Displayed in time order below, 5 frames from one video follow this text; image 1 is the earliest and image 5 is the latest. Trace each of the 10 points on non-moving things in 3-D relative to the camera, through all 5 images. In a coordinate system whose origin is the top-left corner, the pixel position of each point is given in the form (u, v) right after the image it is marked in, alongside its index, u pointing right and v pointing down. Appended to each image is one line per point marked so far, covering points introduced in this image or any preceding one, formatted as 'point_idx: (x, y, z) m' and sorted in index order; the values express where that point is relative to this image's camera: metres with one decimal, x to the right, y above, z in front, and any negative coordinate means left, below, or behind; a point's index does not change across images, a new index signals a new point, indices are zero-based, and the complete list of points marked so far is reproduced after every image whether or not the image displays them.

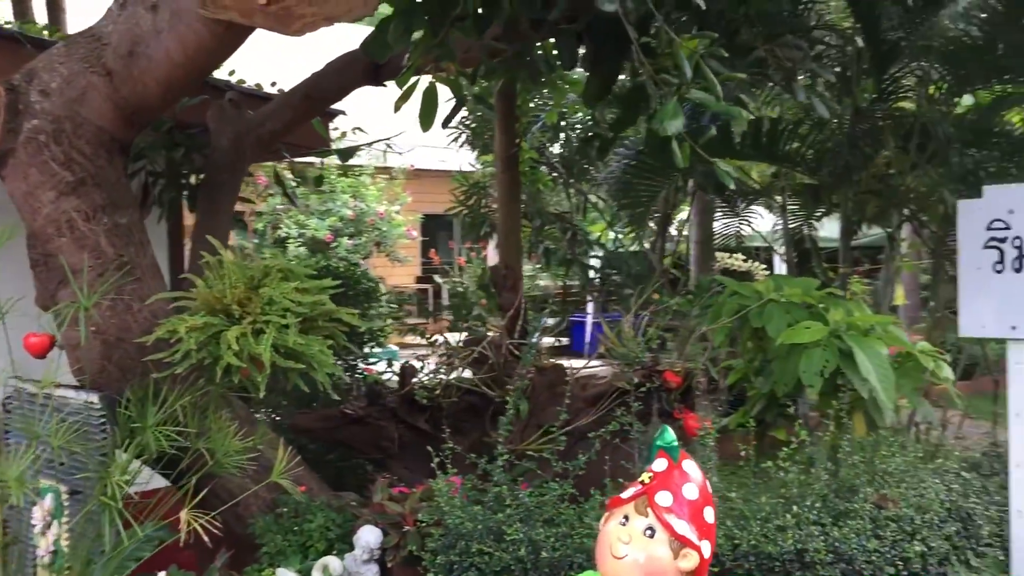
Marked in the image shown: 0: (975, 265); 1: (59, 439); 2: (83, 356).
0: (+1.2, +0.1, +2.8) m
1: (-1.2, -0.4, +2.5) m
2: (-1.2, -0.2, +2.7) m
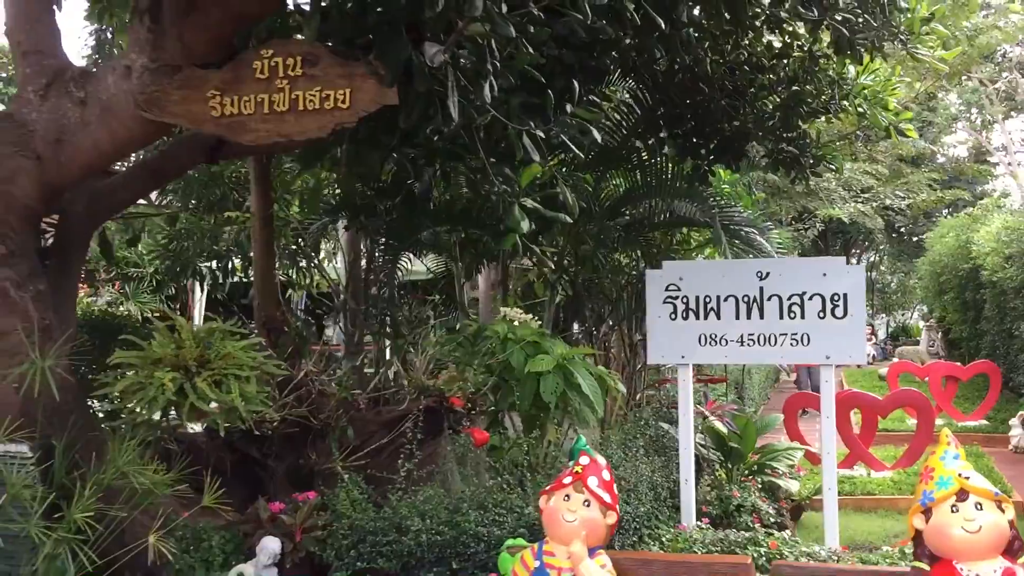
0: (+0.6, -0.1, +4.2) m
1: (-1.3, -0.5, +2.7) m
2: (-1.5, -0.4, +3.0) m
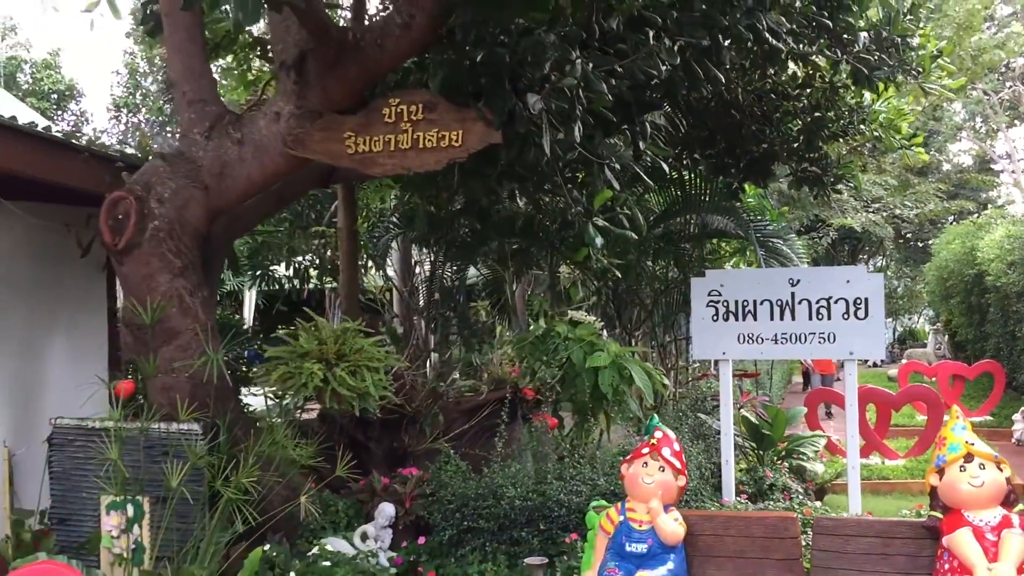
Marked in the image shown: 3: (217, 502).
0: (+0.9, -0.1, +4.8) m
1: (-1.0, -0.6, +3.4) m
2: (-1.2, -0.4, +3.6) m
3: (-1.0, -0.7, +3.5) m
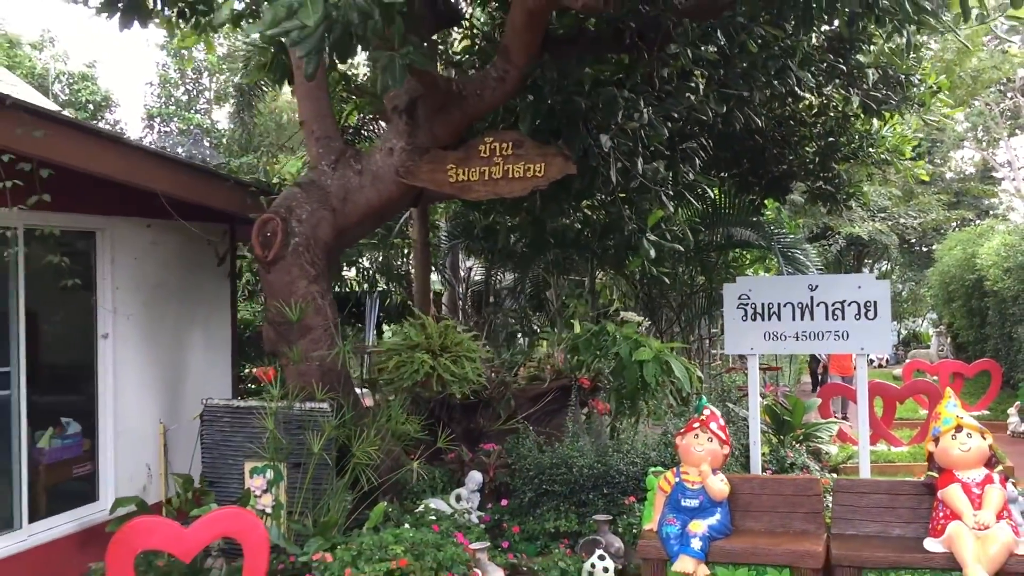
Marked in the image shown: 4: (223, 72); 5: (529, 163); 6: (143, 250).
0: (+1.2, -0.2, +5.6) m
1: (-0.7, -0.6, +4.2) m
2: (-0.9, -0.4, +4.4) m
3: (-0.7, -0.8, +4.3) m
4: (-4.0, +3.0, +14.0) m
5: (+0.1, +0.5, +4.2) m
6: (-1.7, +0.2, +4.6) m
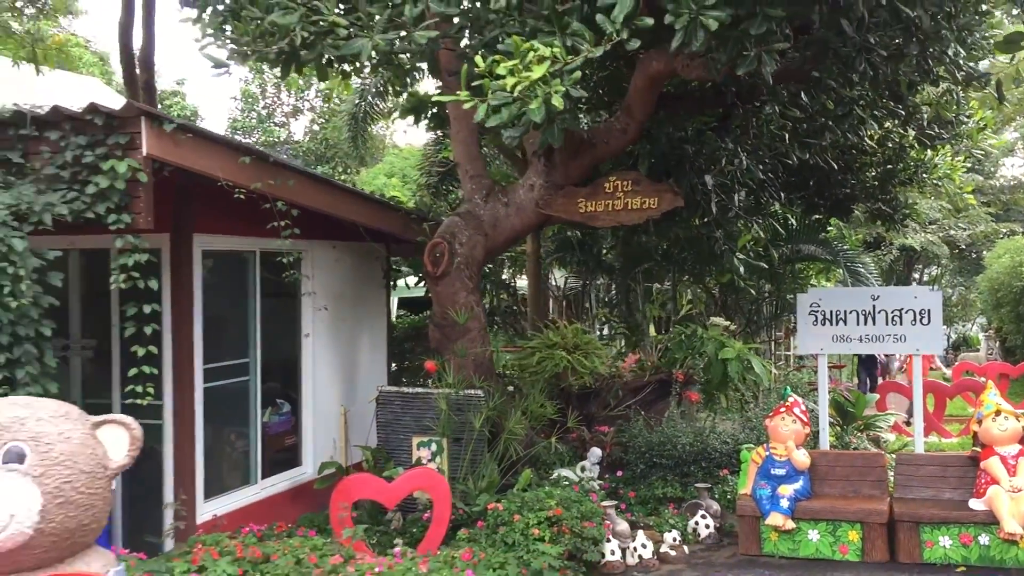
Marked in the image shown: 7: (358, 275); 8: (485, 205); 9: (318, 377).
0: (+1.9, -0.2, +6.6) m
1: (-0.1, -0.6, +5.3) m
2: (-0.2, -0.5, +5.5) m
3: (-0.1, -0.8, +5.4) m
4: (-3.0, +2.9, +15.2) m
5: (+0.7, +0.5, +5.3) m
6: (-1.0, +0.1, +5.7) m
7: (-0.9, +0.1, +6.1) m
8: (-0.2, +0.5, +5.7) m
9: (-1.1, -0.5, +5.6) m
